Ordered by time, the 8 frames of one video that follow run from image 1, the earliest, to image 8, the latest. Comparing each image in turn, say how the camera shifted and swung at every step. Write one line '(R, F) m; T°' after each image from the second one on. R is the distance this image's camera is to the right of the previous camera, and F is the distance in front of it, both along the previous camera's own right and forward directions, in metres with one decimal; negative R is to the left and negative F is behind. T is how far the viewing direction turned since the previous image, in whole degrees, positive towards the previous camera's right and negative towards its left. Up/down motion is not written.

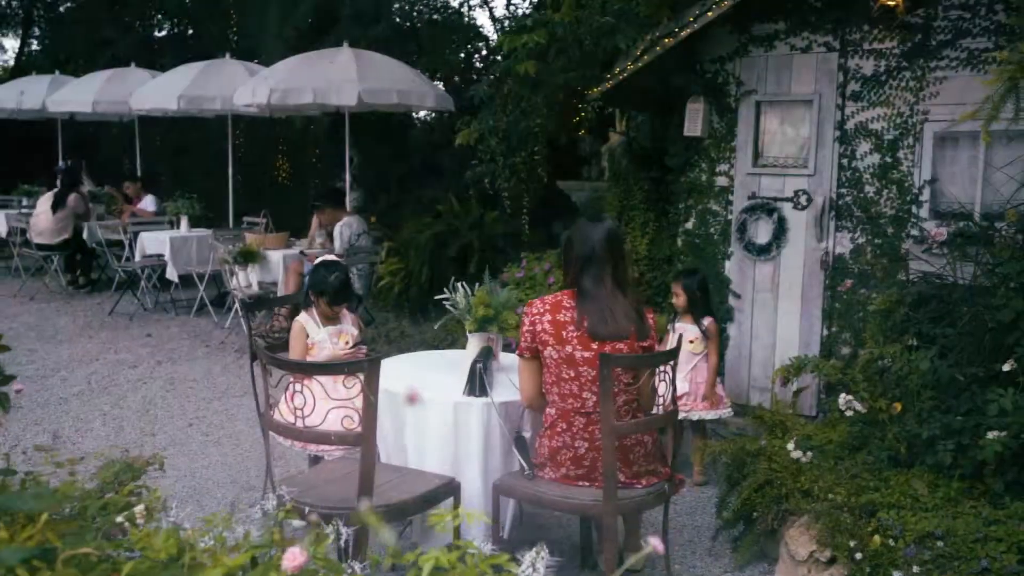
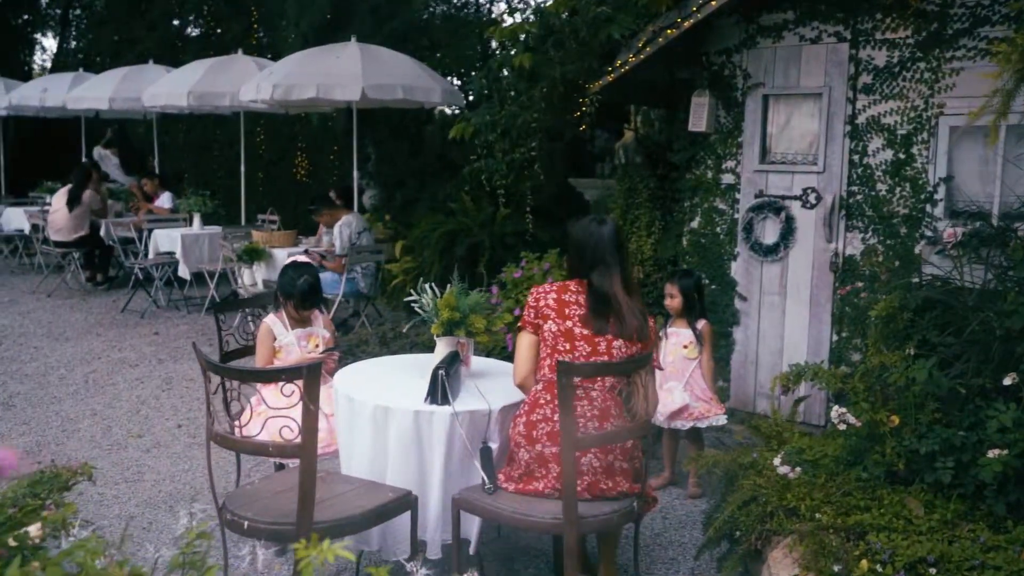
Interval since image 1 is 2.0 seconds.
(+0.3, +0.2) m; -2°
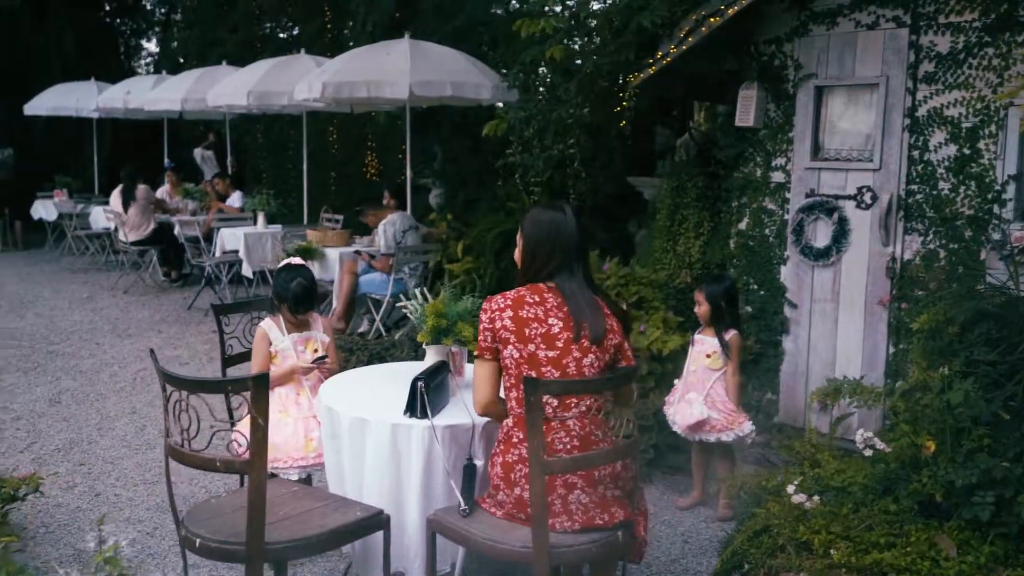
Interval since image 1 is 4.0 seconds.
(+0.4, +0.2) m; -6°
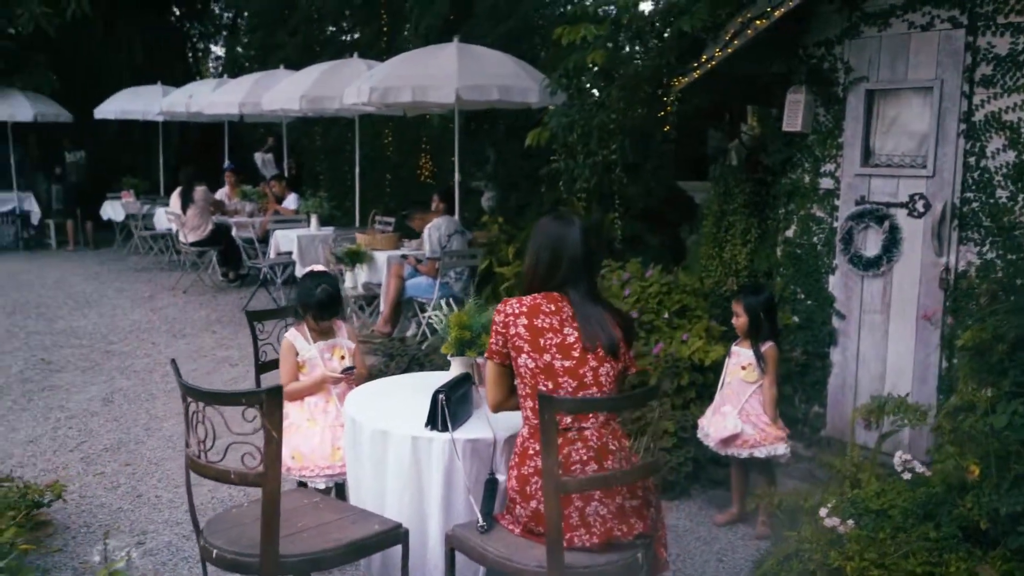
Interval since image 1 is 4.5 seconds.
(+0.1, +0.1) m; -4°
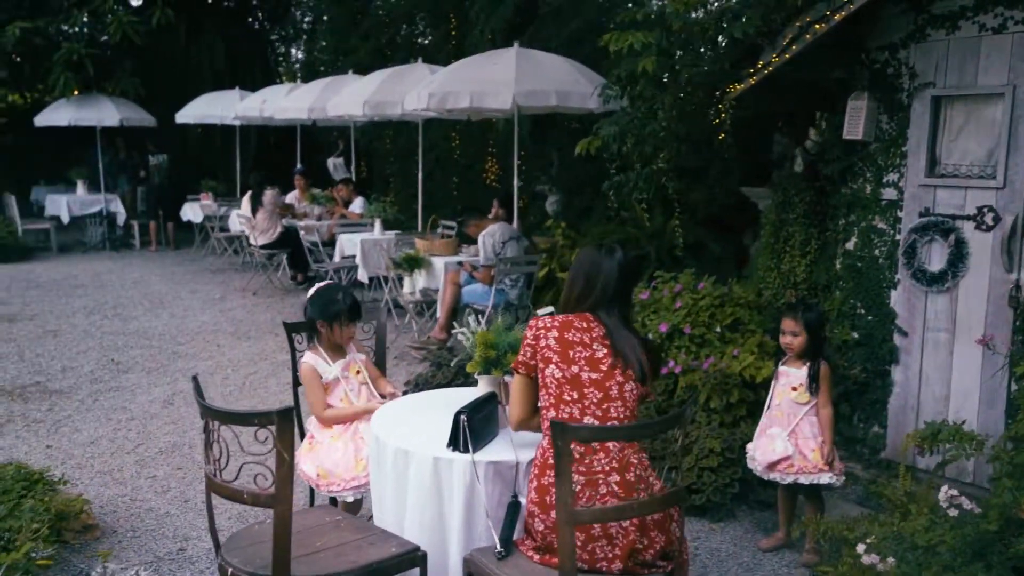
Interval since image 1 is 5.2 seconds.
(+0.2, +0.1) m; -5°
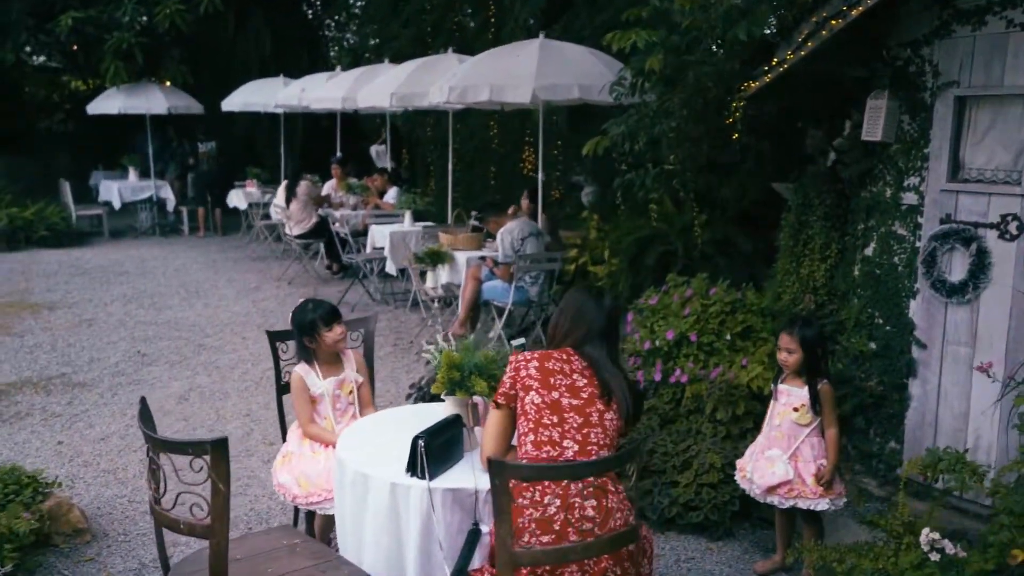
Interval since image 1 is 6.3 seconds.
(+0.3, +0.1) m; -4°
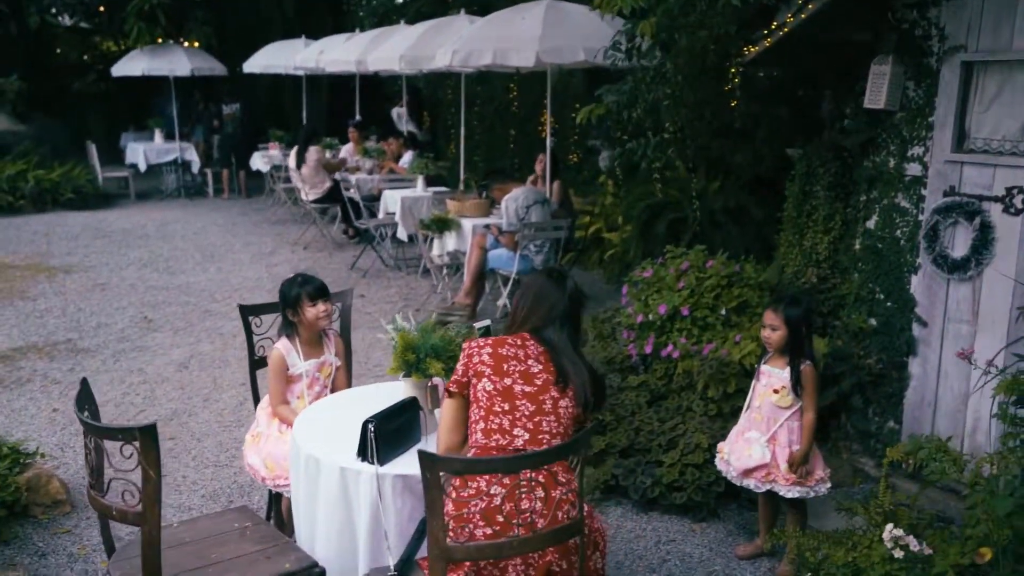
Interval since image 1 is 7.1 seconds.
(+0.3, +0.1) m; -2°
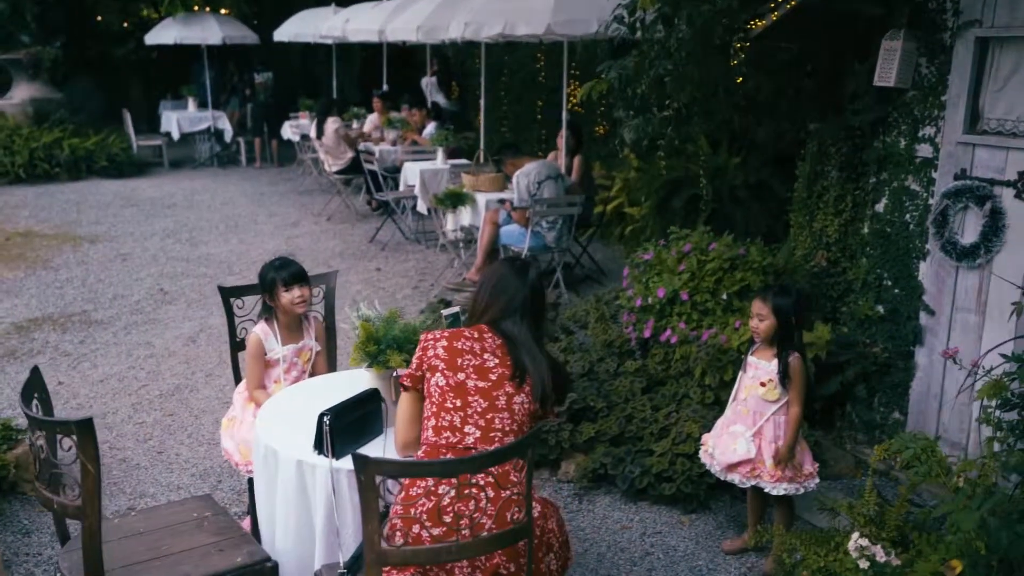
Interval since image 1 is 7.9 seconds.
(+0.3, +0.1) m; -3°
